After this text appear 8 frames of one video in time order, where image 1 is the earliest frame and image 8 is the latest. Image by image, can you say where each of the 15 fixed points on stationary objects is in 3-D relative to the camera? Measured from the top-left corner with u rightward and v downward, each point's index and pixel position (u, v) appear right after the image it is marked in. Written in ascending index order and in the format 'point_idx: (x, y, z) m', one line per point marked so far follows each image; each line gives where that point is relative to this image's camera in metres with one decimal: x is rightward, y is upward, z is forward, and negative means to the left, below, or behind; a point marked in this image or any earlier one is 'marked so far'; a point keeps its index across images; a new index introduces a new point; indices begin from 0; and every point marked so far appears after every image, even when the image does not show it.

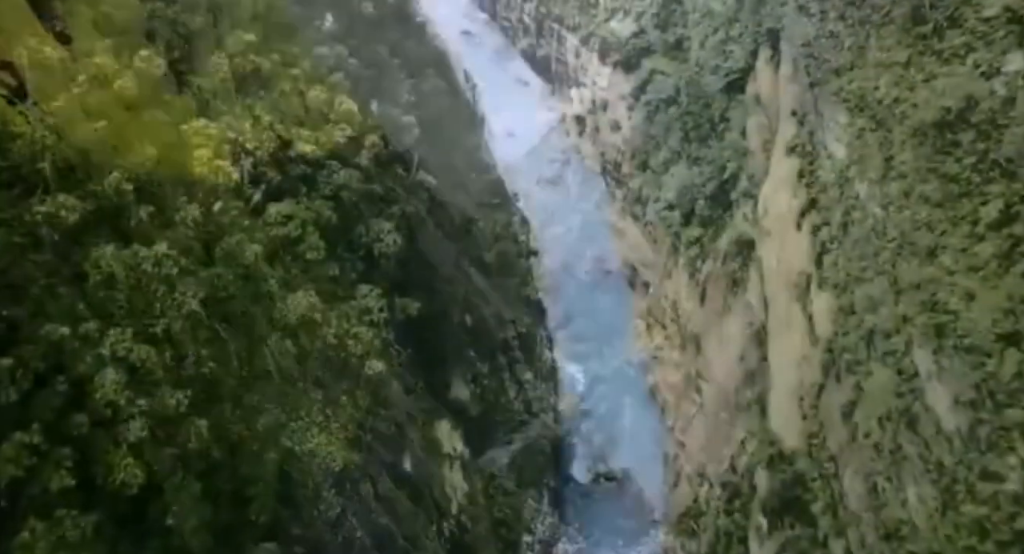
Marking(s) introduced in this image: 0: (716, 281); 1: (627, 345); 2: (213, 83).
0: (+3.7, 0.0, +15.6) m
1: (+2.5, -1.4, +18.8) m
2: (-3.2, +2.0, +9.0) m
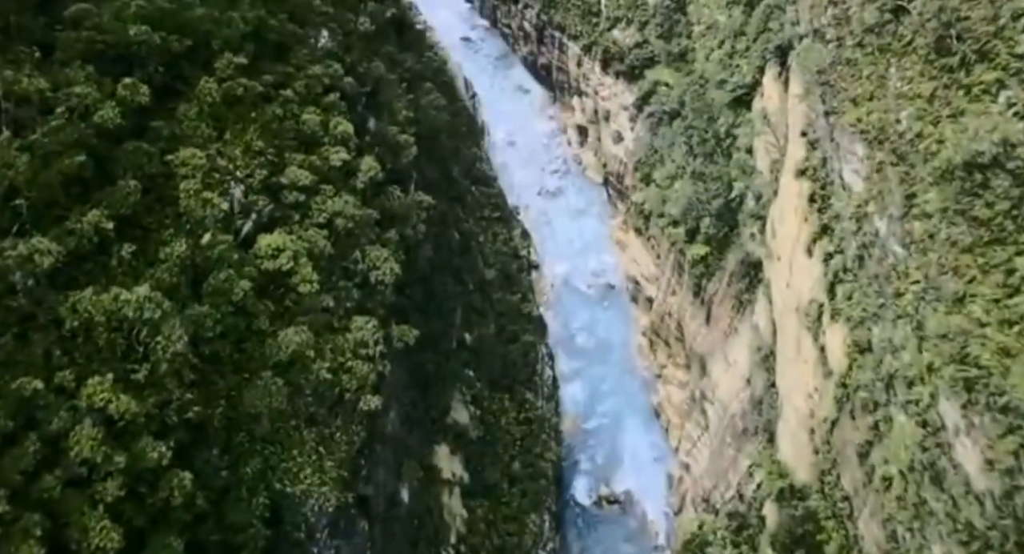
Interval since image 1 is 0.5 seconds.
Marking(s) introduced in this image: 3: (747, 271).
0: (+3.7, -0.4, +15.2) m
1: (+2.5, -1.7, +18.4) m
2: (-3.2, +1.7, +8.7) m
3: (+4.0, +0.1, +14.5) m
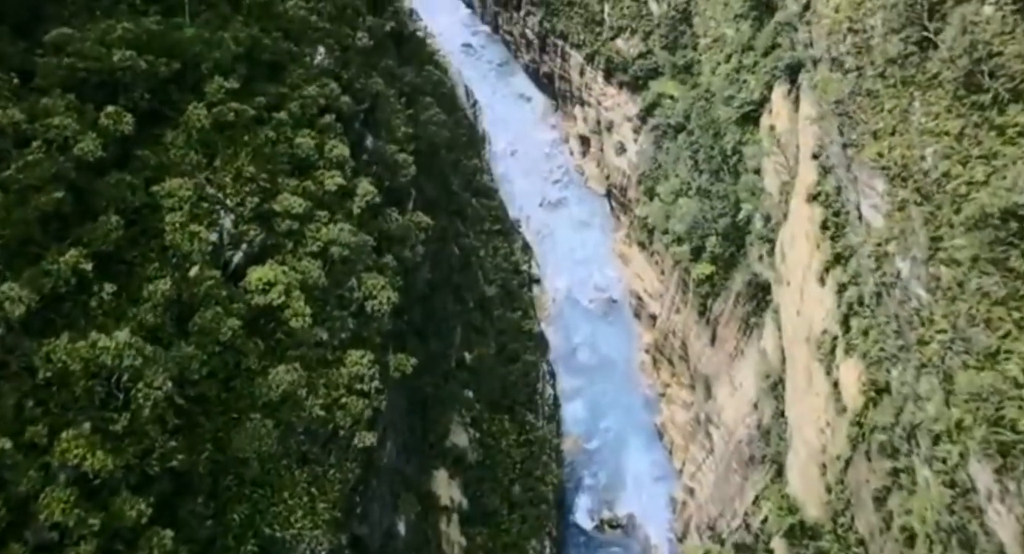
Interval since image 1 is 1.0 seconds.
0: (+3.7, -0.8, +14.8) m
1: (+2.6, -2.1, +18.1) m
2: (-3.1, +1.4, +8.3) m
3: (+4.0, -0.3, +14.1) m
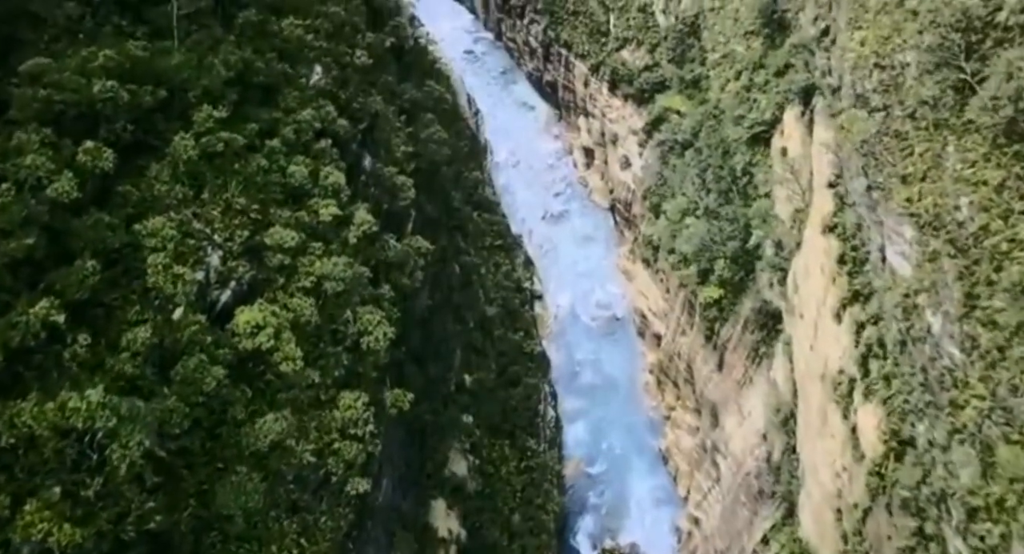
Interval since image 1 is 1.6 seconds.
0: (+3.8, -1.2, +14.4) m
1: (+2.6, -2.5, +17.6) m
2: (-3.1, +1.0, +7.9) m
3: (+4.0, -0.7, +13.7) m
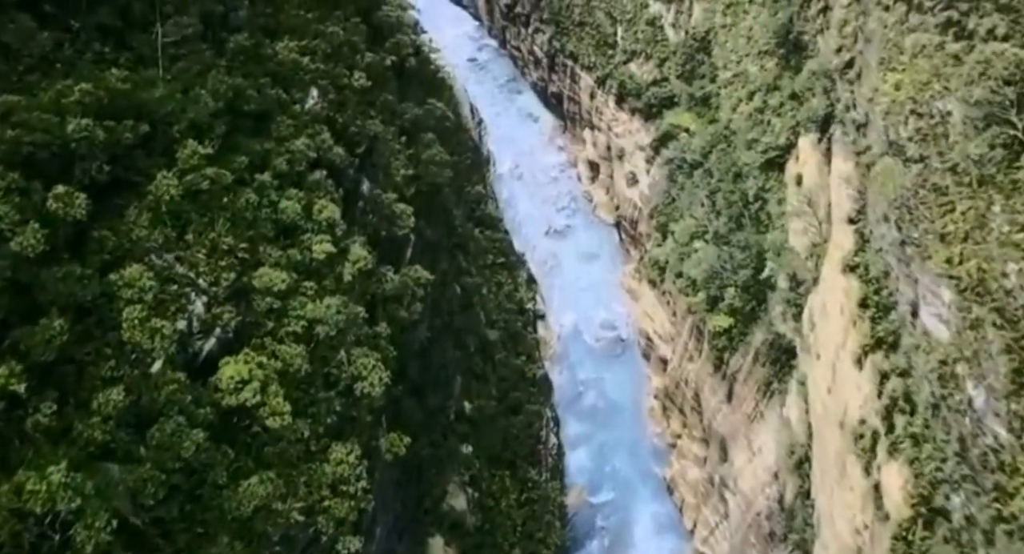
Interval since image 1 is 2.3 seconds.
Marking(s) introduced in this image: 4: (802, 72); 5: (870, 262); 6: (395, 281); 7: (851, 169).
0: (+3.8, -1.7, +13.9) m
1: (+2.6, -3.0, +17.1) m
2: (-3.1, +0.6, +7.3) m
3: (+4.1, -1.2, +13.1) m
4: (+4.7, +3.3, +13.8) m
5: (+4.1, +0.1, +9.6) m
6: (-1.5, 0.0, +10.7) m
7: (+4.2, +1.3, +10.4) m
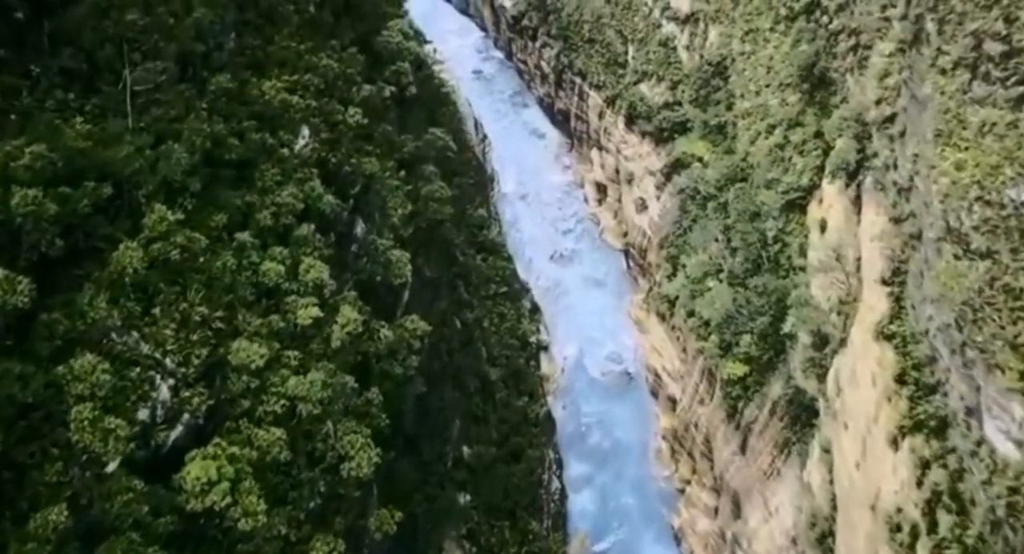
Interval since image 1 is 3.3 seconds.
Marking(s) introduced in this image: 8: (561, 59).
0: (+3.8, -2.4, +13.0) m
1: (+2.6, -3.7, +16.3) m
2: (-3.0, 0.0, +6.5) m
3: (+4.1, -1.9, +12.3) m
4: (+4.8, +2.6, +13.0) m
5: (+4.1, -0.6, +8.8) m
6: (-1.4, -0.7, +9.9) m
7: (+4.2, +0.6, +9.6) m
8: (+1.1, +4.8, +19.3) m
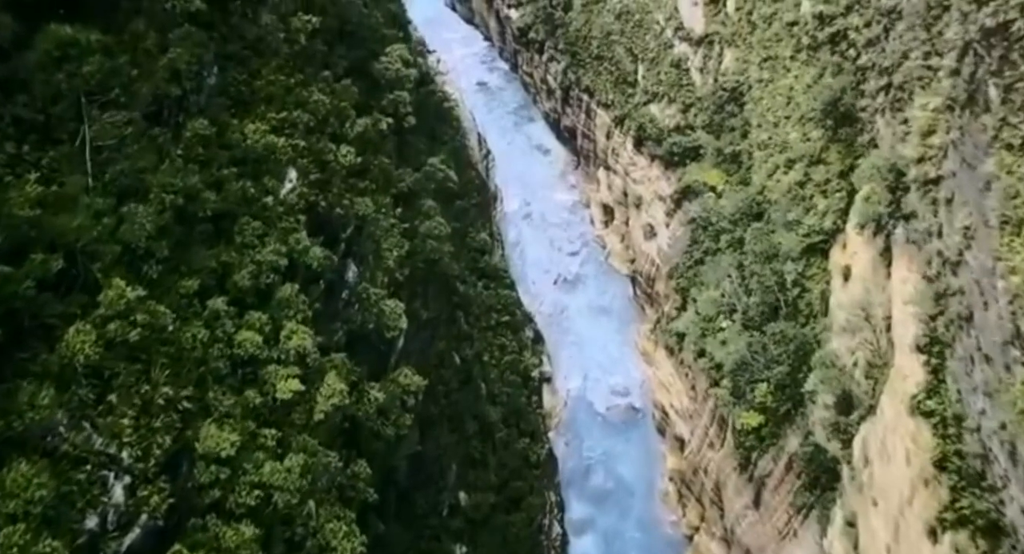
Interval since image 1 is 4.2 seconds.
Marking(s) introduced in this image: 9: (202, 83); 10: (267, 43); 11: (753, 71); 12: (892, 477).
0: (+3.8, -3.1, +12.3) m
1: (+2.6, -4.4, +15.5) m
2: (-3.0, -0.6, +5.8) m
3: (+4.1, -2.6, +11.5) m
4: (+4.8, +1.9, +12.2) m
5: (+4.1, -1.3, +8.0) m
6: (-1.4, -1.3, +9.1) m
7: (+4.2, -0.1, +8.8) m
8: (+1.3, +4.2, +18.5) m
9: (-2.9, +1.8, +7.9) m
10: (-2.7, +2.6, +9.4) m
11: (+4.2, +3.6, +14.8) m
12: (+3.9, -2.0, +8.4) m
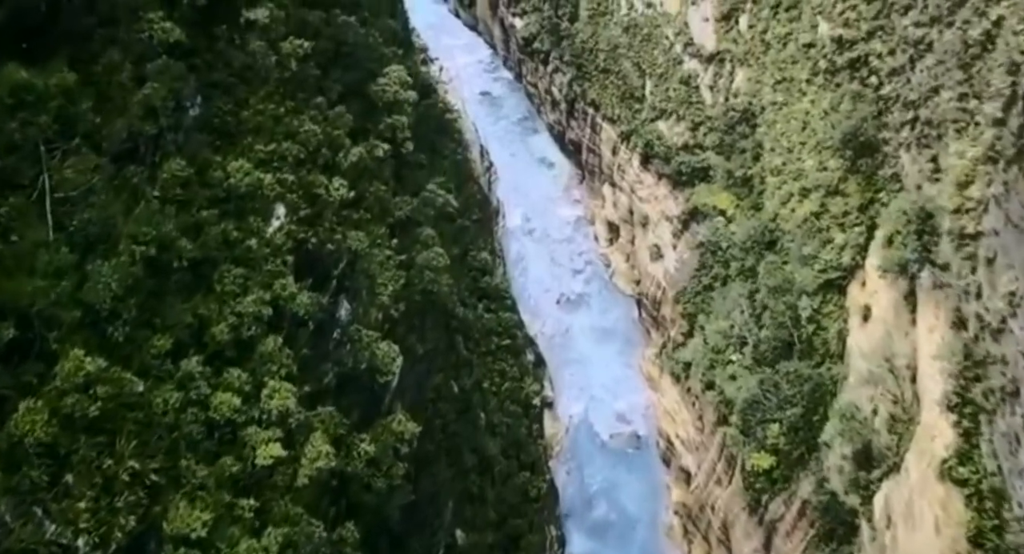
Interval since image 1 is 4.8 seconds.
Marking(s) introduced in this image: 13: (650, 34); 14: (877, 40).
0: (+3.8, -3.6, +11.7) m
1: (+2.6, -4.9, +14.9) m
2: (-3.0, -1.0, +5.2) m
3: (+4.1, -3.1, +10.9) m
4: (+4.9, +1.3, +11.6) m
5: (+4.1, -1.8, +7.4) m
6: (-1.4, -1.8, +8.6) m
7: (+4.2, -0.6, +8.2) m
8: (+1.3, +3.7, +17.9) m
9: (-2.8, +1.3, +7.3) m
10: (-2.6, +2.1, +8.8) m
11: (+4.2, +3.0, +14.2) m
12: (+3.8, -2.5, +7.9) m
13: (+2.6, +4.6, +16.2) m
14: (+5.1, +3.3, +11.8) m
